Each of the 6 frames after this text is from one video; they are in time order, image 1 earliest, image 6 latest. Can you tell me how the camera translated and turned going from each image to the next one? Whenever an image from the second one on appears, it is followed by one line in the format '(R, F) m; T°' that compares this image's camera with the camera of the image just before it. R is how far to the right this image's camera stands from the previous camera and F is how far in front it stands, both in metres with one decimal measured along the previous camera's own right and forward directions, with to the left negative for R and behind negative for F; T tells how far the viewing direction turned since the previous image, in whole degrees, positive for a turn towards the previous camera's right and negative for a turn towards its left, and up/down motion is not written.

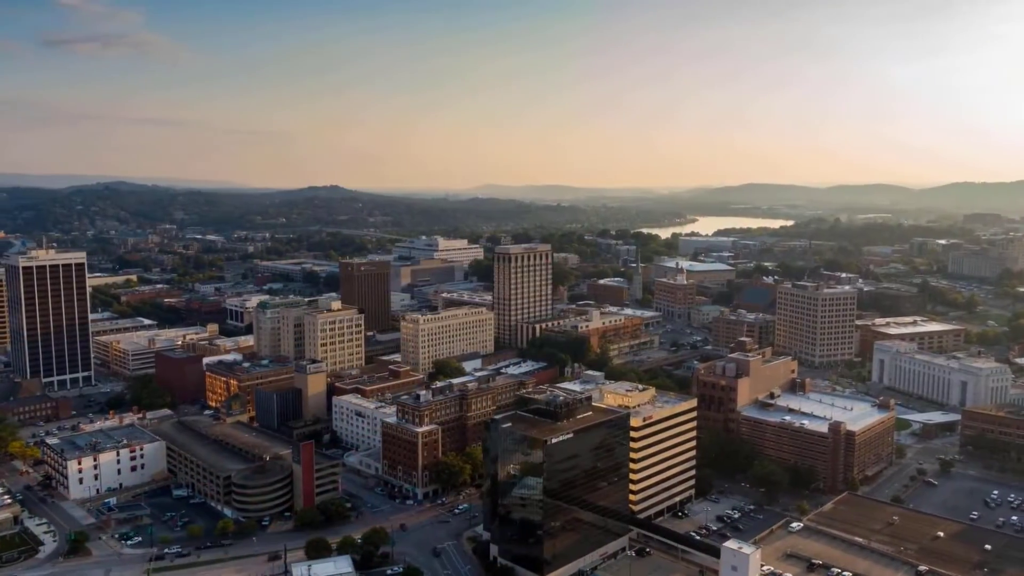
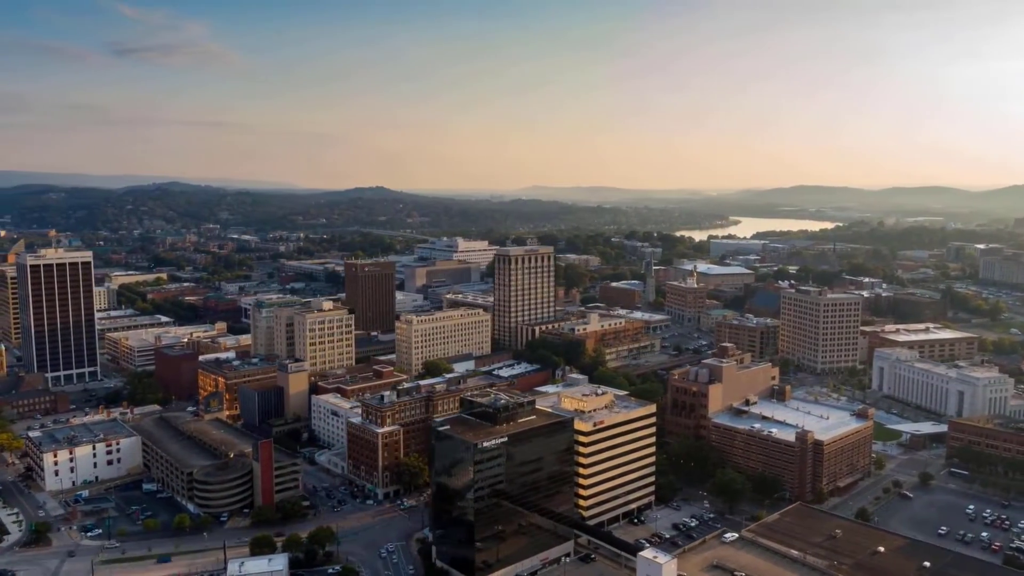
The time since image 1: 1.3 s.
(+4.6, +0.2) m; -3°
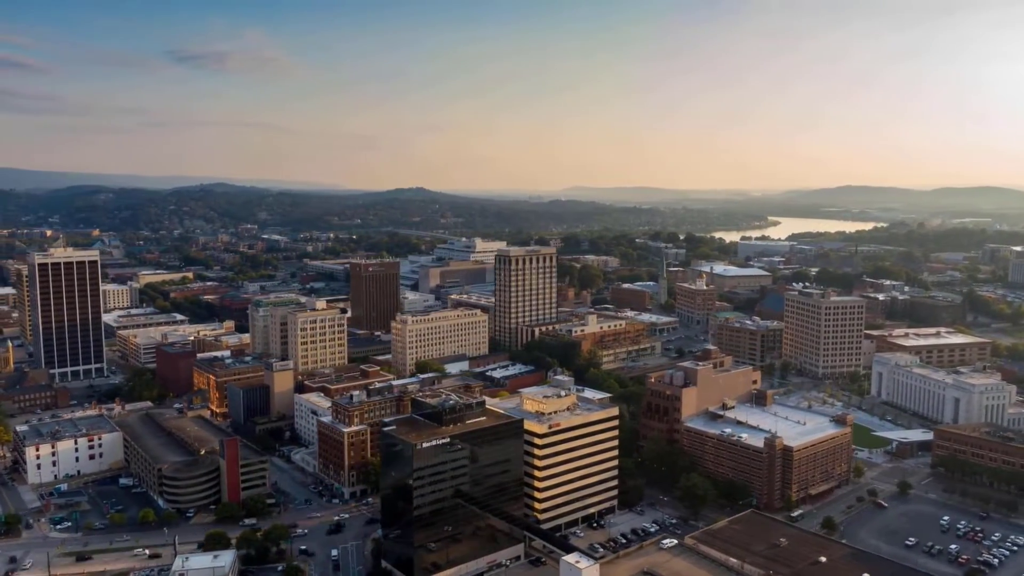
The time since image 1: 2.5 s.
(+4.1, +0.2) m; -3°
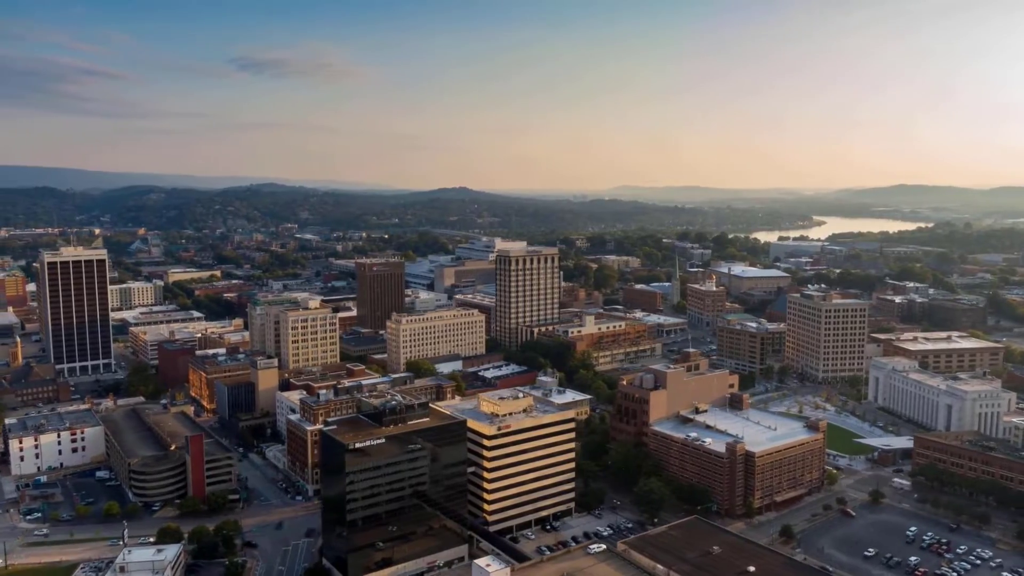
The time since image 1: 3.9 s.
(+4.6, +0.3) m; -3°
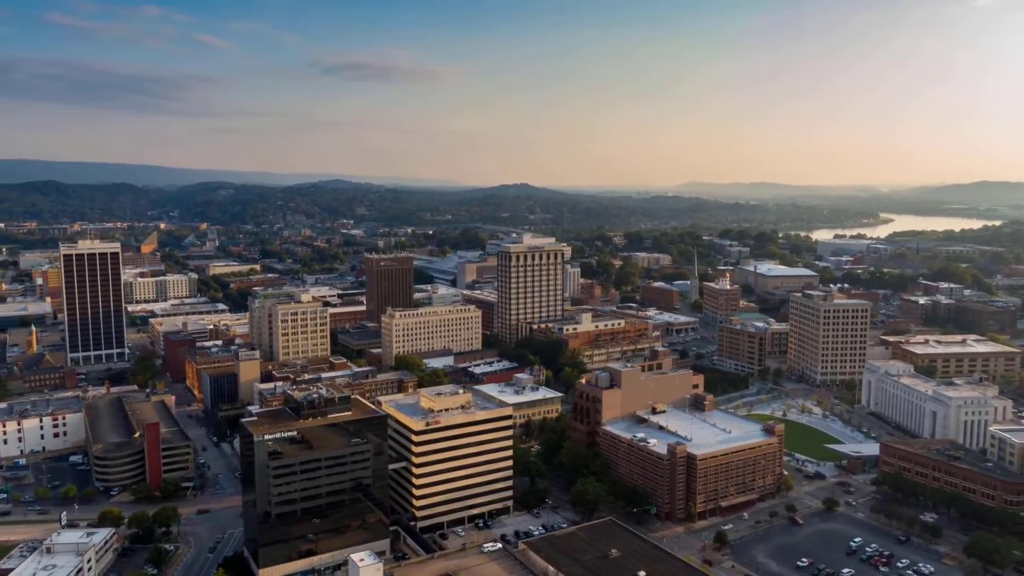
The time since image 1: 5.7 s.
(+6.4, +0.5) m; -5°
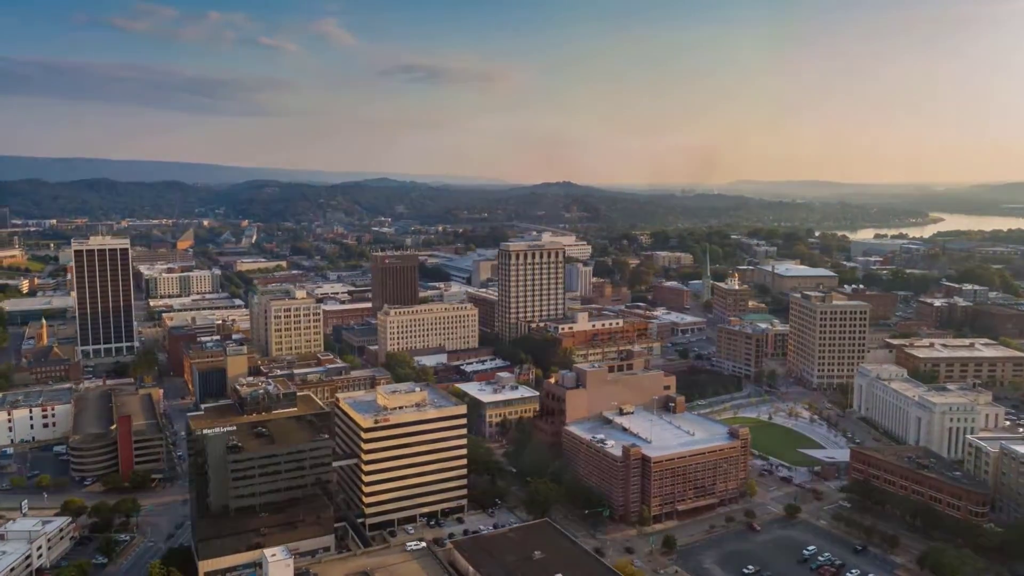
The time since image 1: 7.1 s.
(+4.6, +0.3) m; -3°
